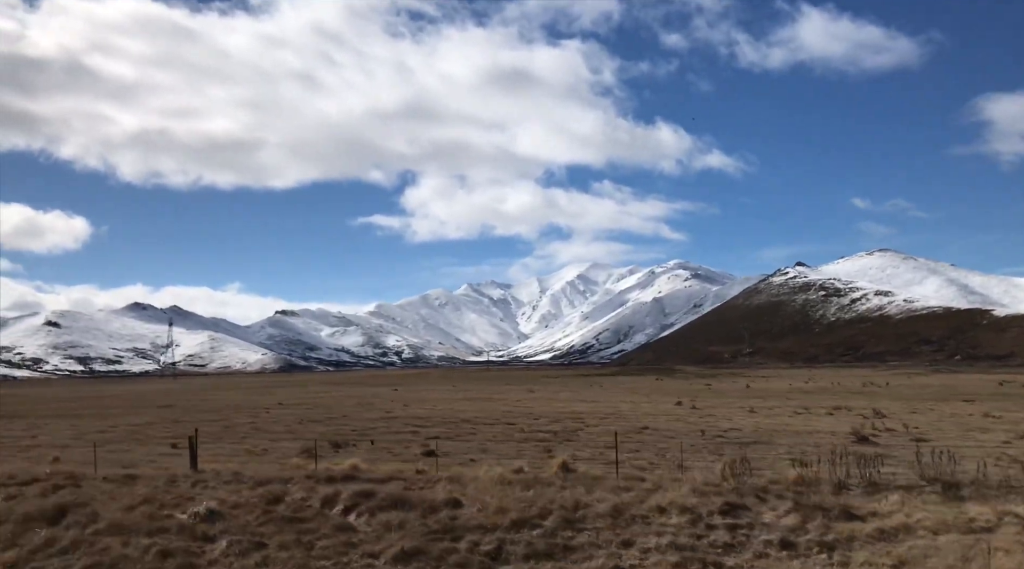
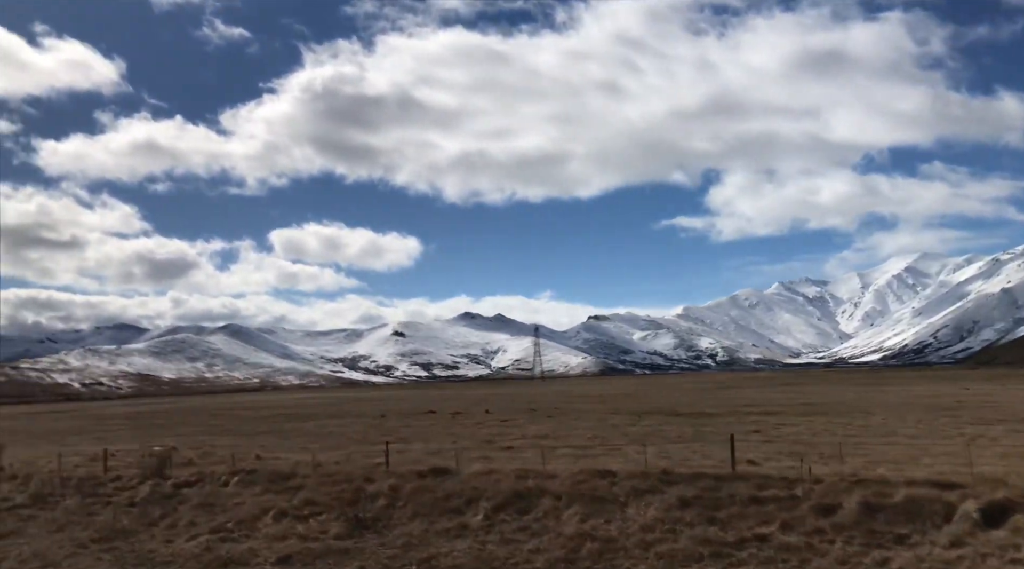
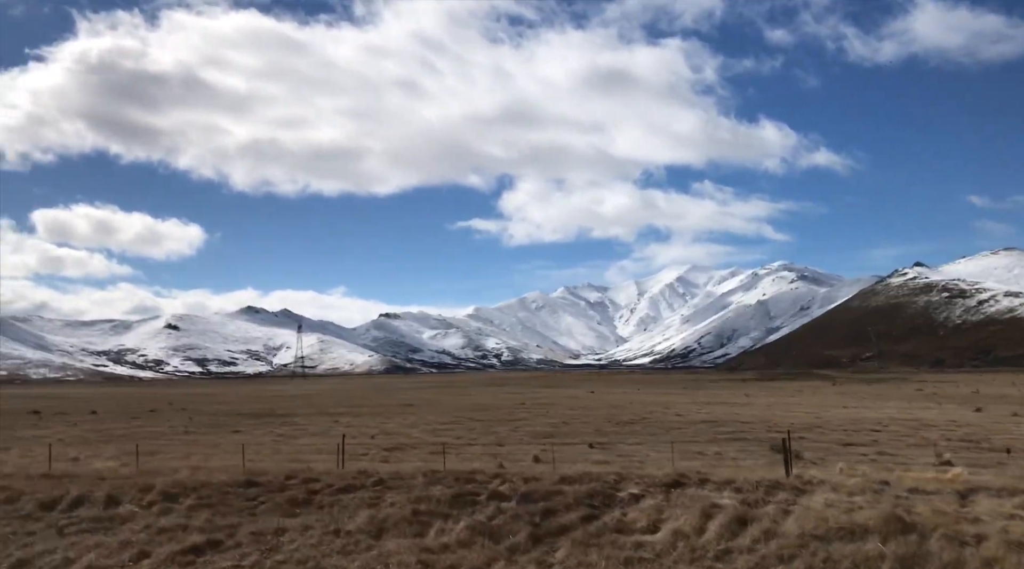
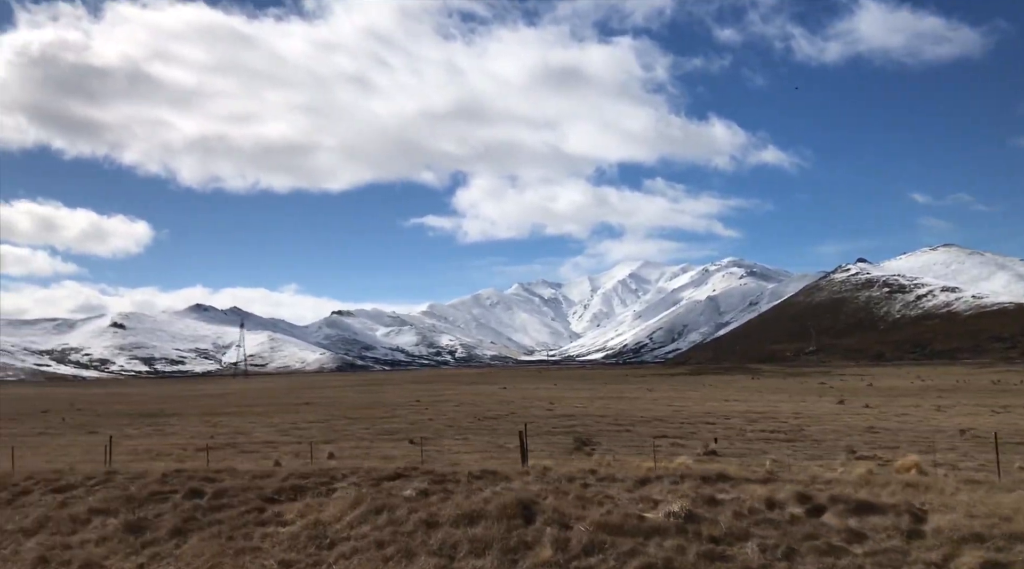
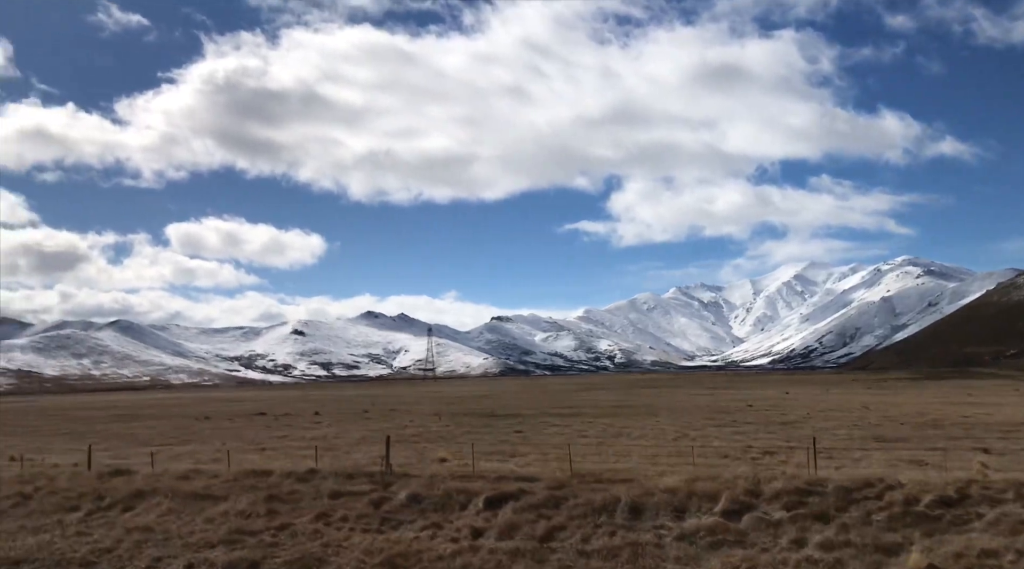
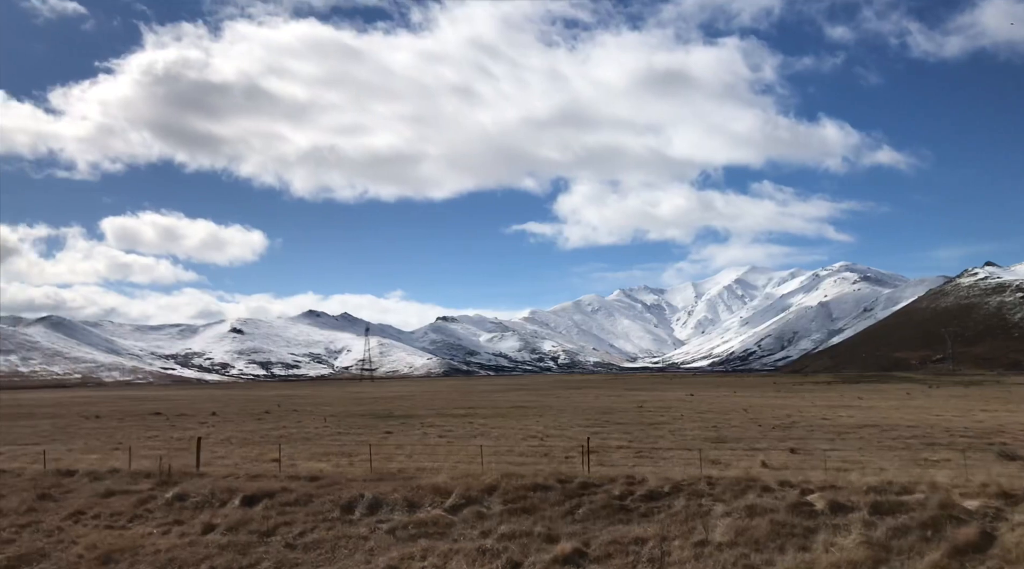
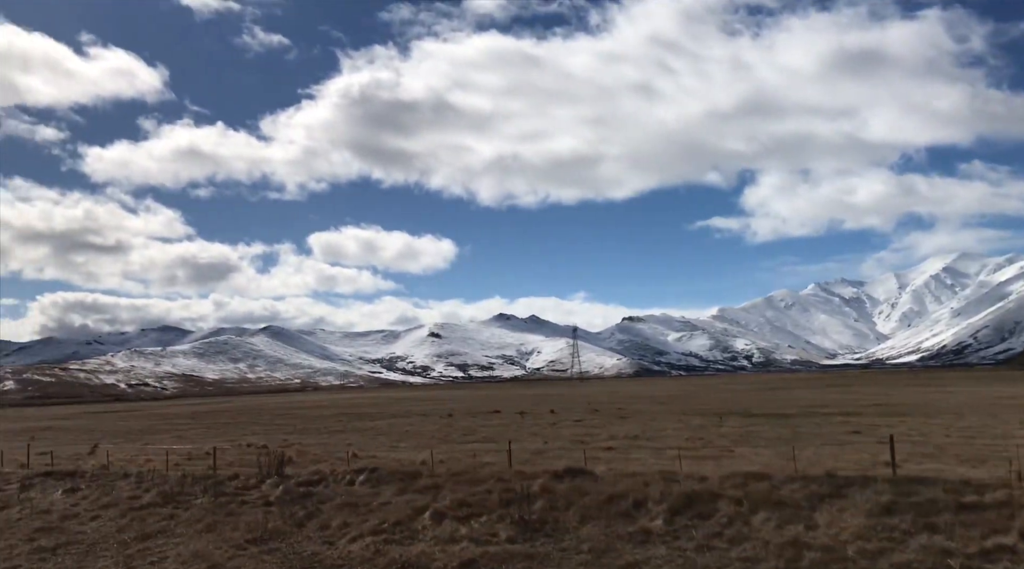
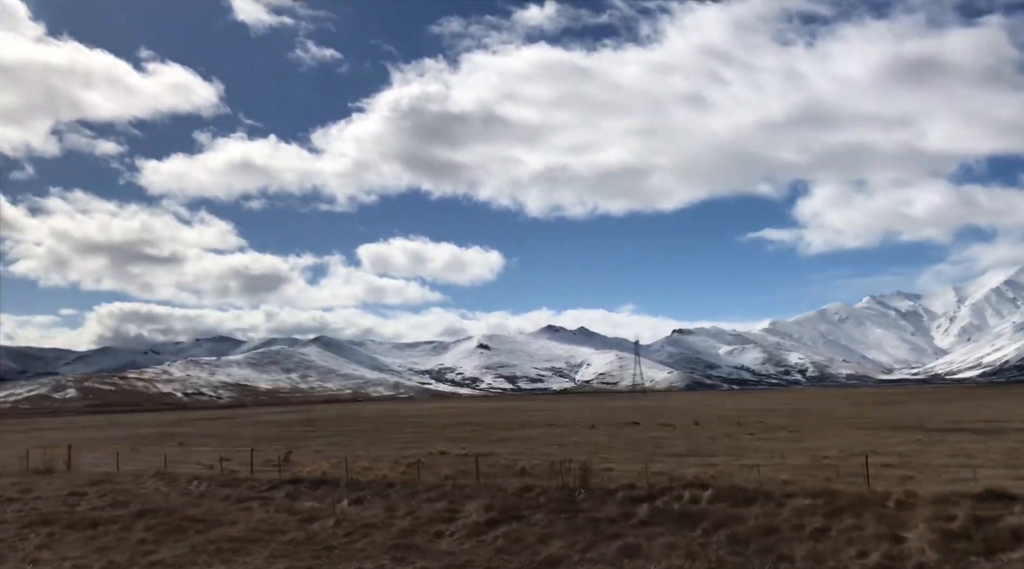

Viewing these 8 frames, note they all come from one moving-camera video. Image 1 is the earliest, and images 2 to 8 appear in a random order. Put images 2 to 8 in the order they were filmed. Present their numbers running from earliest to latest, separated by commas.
4, 3, 6, 5, 2, 7, 8
